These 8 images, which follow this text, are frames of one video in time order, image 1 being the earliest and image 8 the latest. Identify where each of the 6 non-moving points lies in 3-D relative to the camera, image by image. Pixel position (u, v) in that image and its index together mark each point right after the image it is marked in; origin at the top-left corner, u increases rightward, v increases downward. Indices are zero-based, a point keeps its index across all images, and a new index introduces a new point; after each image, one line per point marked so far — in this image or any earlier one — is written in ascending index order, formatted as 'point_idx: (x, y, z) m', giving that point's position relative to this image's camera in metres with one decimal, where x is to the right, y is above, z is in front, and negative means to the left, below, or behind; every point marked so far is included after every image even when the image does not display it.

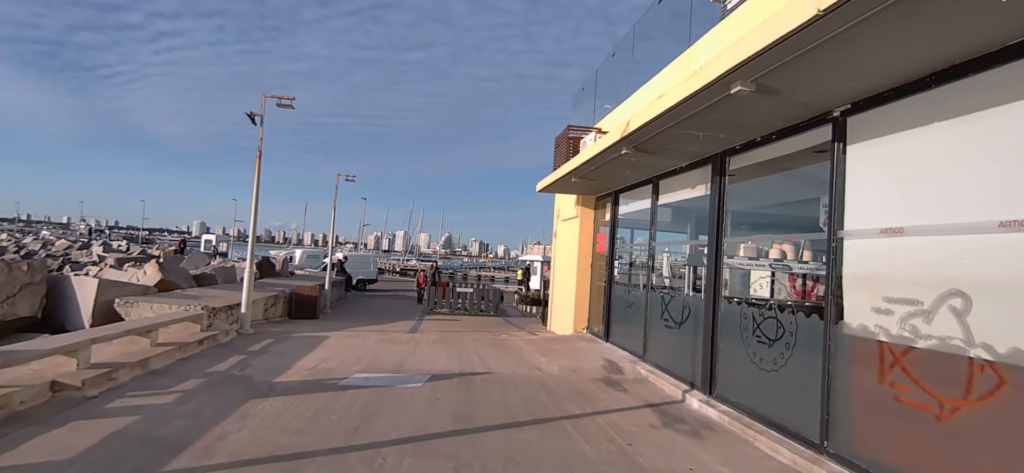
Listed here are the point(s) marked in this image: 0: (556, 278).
0: (+1.2, -1.1, +12.9) m
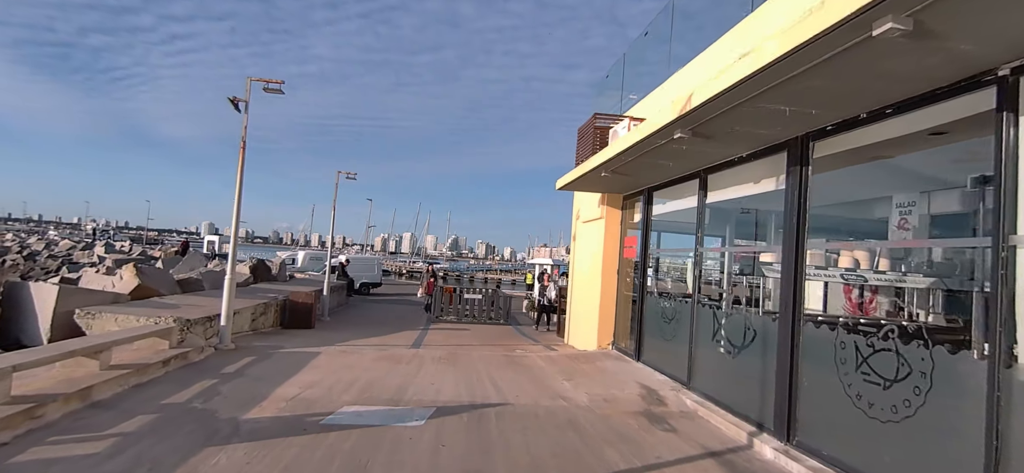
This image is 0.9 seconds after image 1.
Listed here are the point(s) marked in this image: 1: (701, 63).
0: (+1.5, -1.2, +11.6) m
1: (+2.8, +2.6, +7.2) m
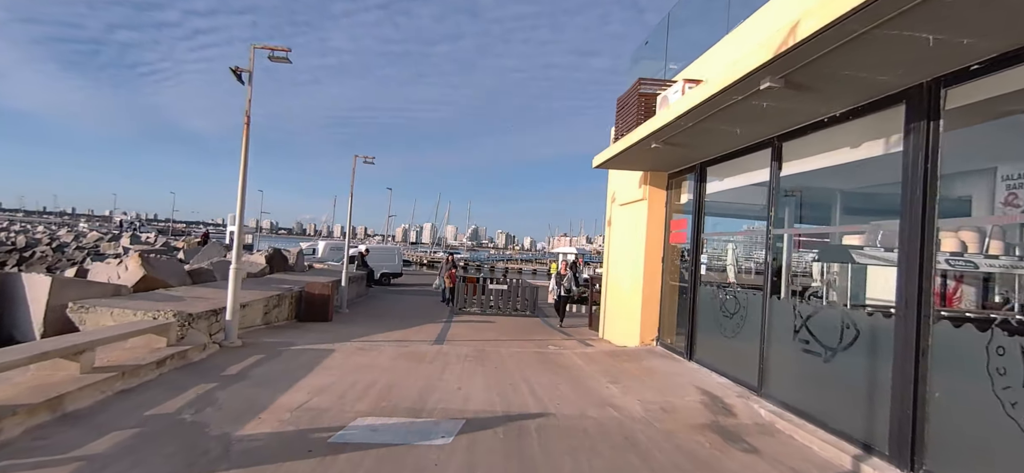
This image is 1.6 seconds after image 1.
0: (+2.2, -0.9, +10.6) m
1: (+3.3, +2.8, +6.0) m
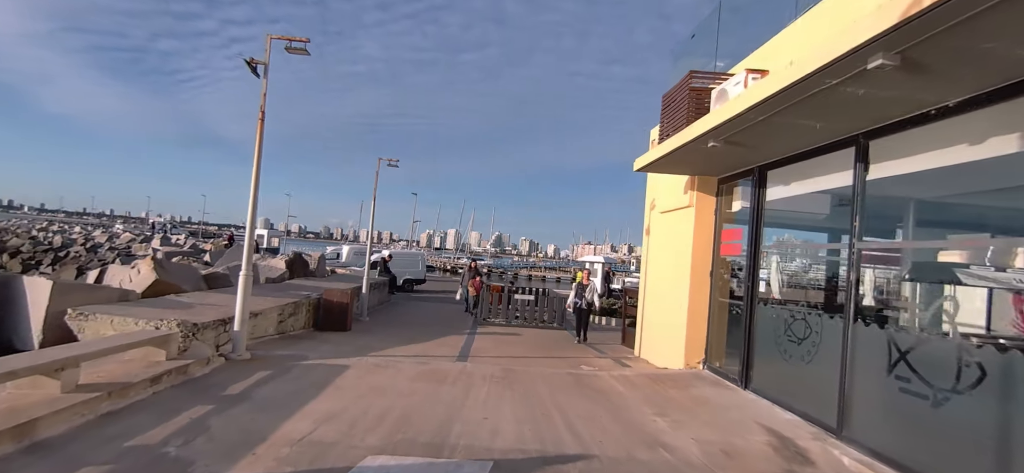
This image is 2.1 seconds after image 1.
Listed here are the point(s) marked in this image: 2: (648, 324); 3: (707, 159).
0: (+2.8, -1.1, +9.8) m
1: (+3.7, +2.7, +5.2) m
2: (+2.7, -1.7, +9.6) m
3: (+2.9, +1.1, +7.2) m
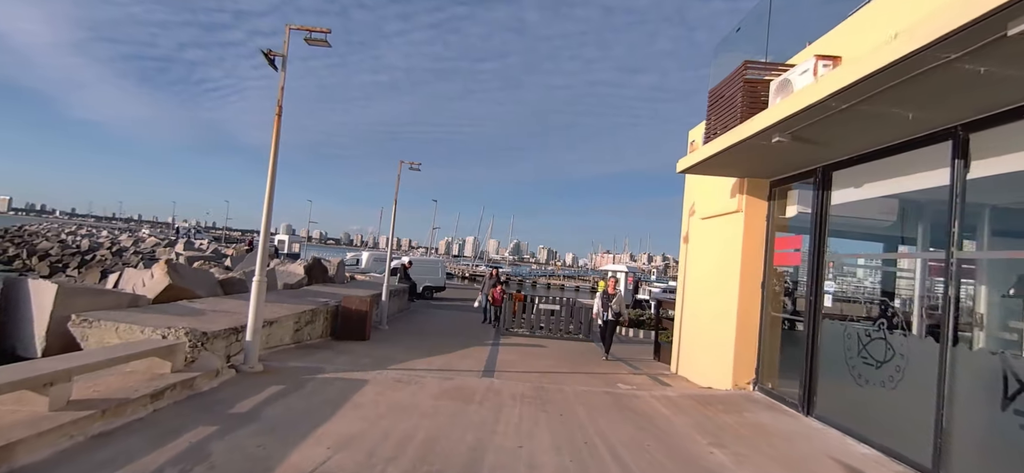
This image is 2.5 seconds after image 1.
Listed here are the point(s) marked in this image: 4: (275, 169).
0: (+3.3, -1.2, +9.0) m
1: (+4.1, +2.6, +4.5) m
2: (+3.2, -1.9, +8.9) m
3: (+3.4, +1.0, +6.5) m
4: (-3.2, +0.9, +6.4) m
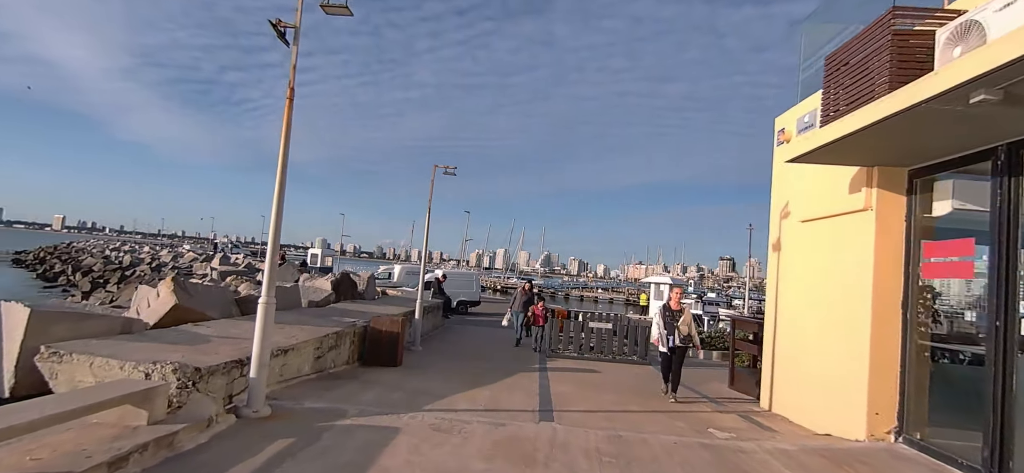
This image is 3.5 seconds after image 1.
0: (+4.2, -1.3, +7.4) m
1: (+4.7, +2.6, +2.9) m
2: (+4.1, -2.0, +7.2) m
3: (+4.1, +1.0, +4.9) m
4: (-2.4, +0.8, +5.2) m
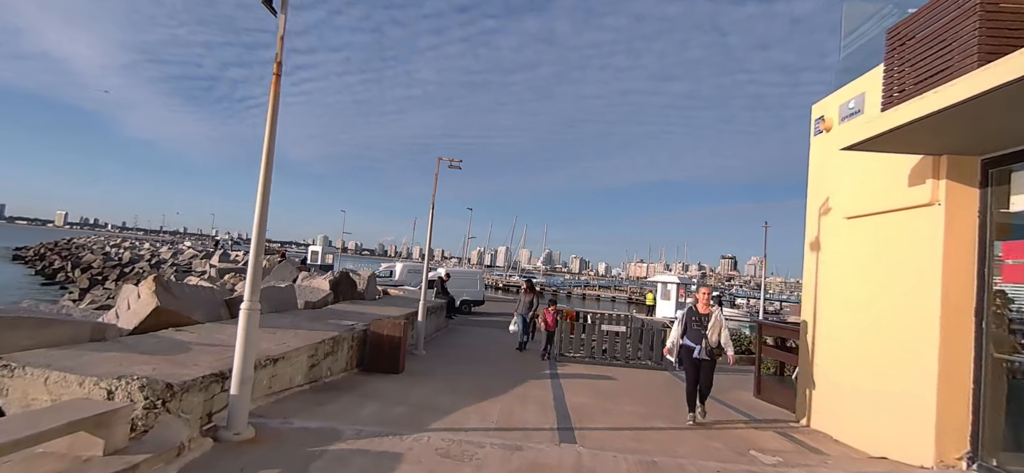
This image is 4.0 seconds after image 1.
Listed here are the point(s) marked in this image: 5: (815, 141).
0: (+4.4, -1.3, +6.7) m
1: (+4.8, +2.6, +2.2) m
2: (+4.3, -1.9, +6.5) m
3: (+4.2, +1.0, +4.2) m
4: (-2.3, +0.8, +4.6) m
5: (+4.6, +1.4, +7.3) m
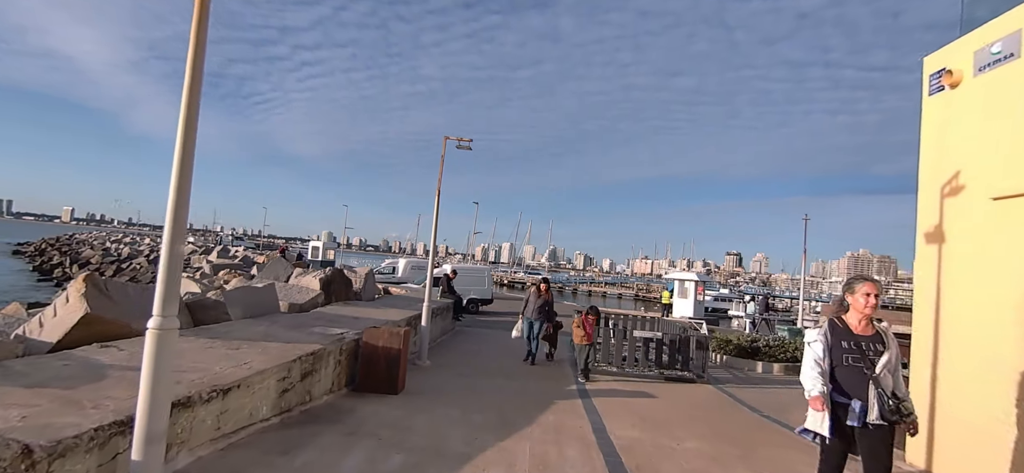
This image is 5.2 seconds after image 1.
0: (+4.7, -1.1, +5.1) m
1: (+5.1, +2.7, +0.6) m
2: (+4.6, -1.8, +4.9) m
3: (+4.6, +1.1, +2.6) m
4: (-1.9, +0.9, +3.0) m
5: (+4.9, +1.6, +5.7) m
